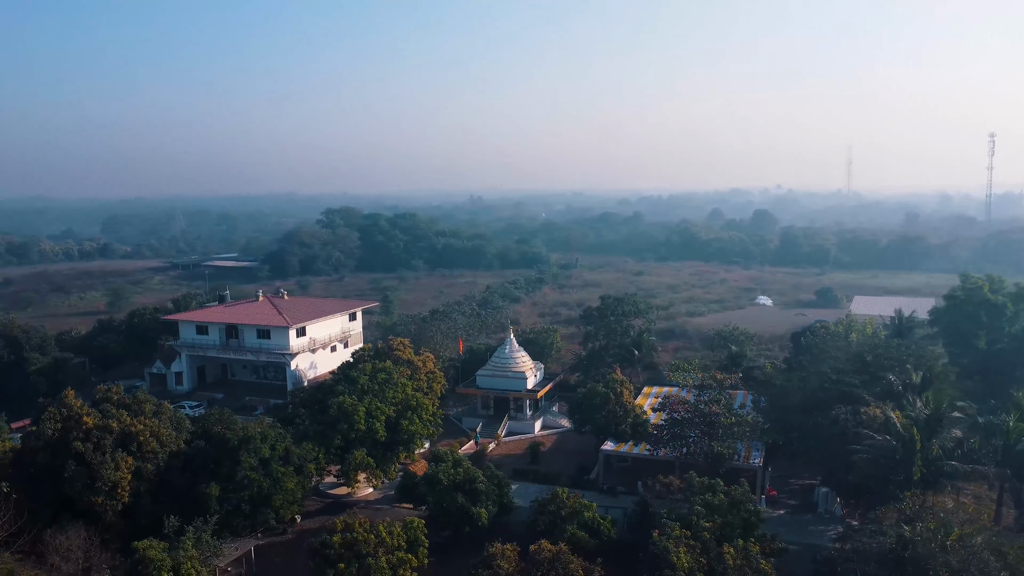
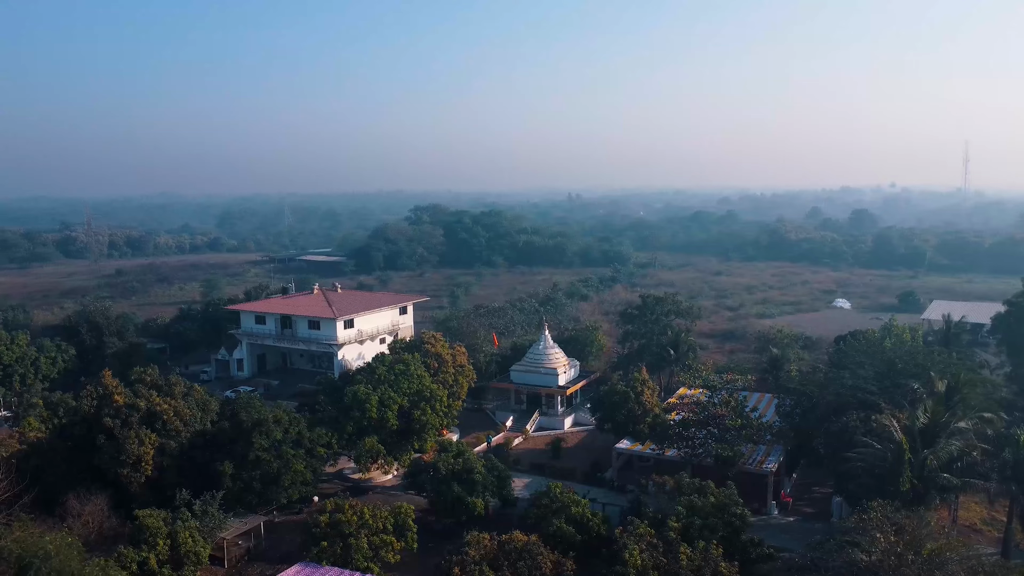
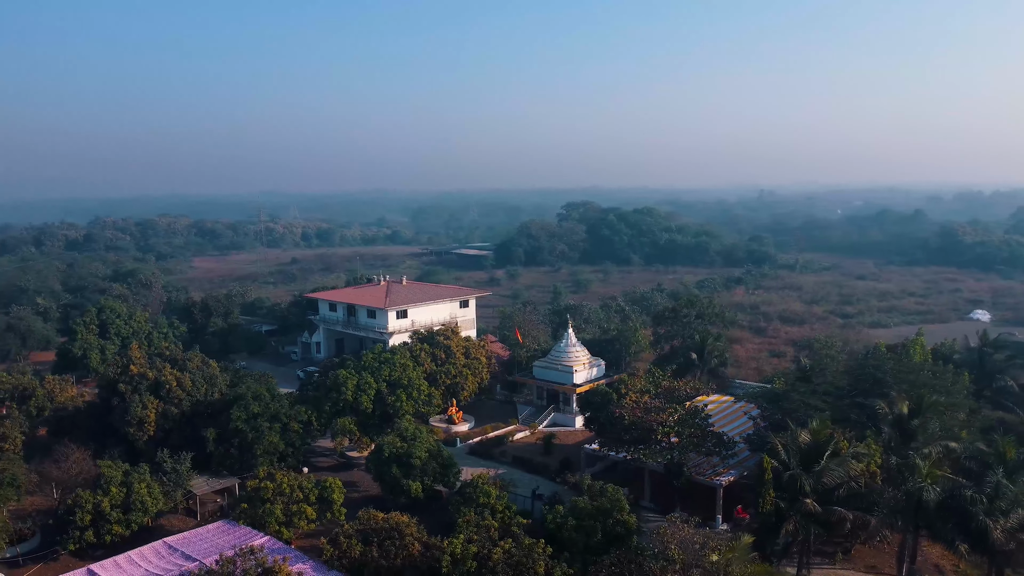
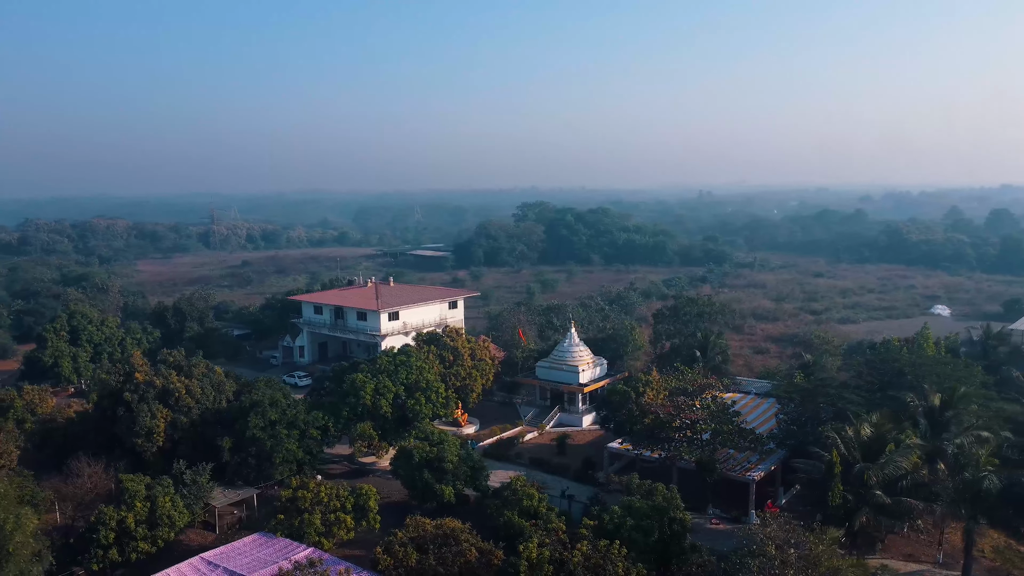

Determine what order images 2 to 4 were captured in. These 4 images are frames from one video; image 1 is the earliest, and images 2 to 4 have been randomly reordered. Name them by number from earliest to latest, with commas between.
2, 4, 3
